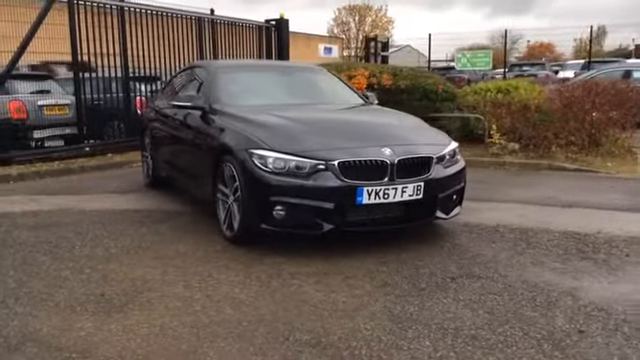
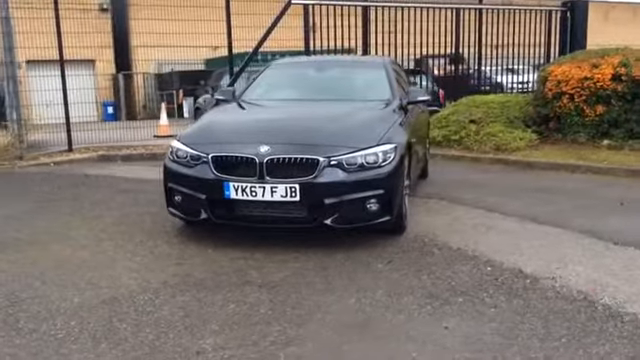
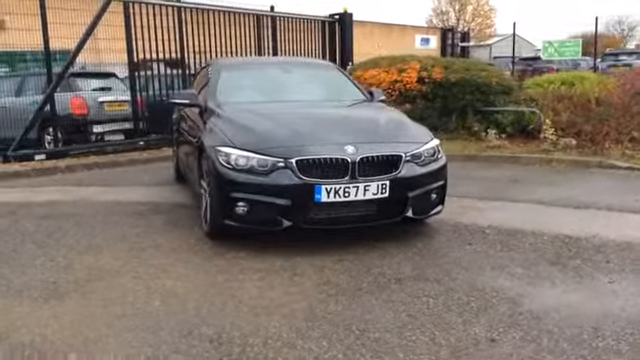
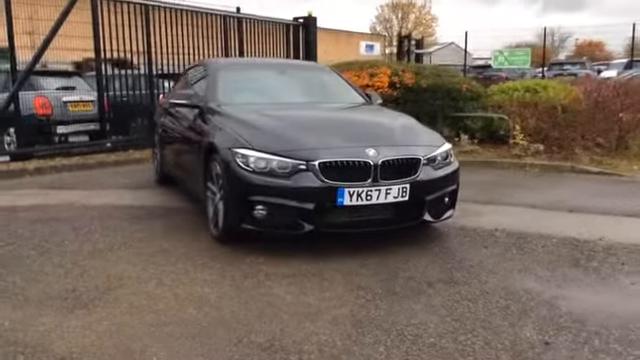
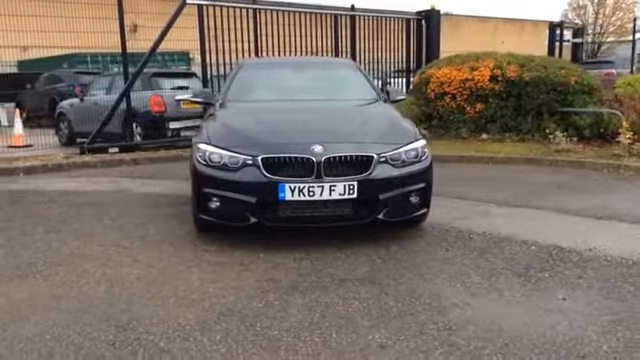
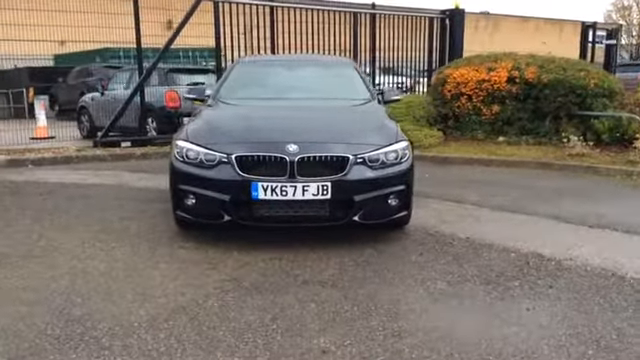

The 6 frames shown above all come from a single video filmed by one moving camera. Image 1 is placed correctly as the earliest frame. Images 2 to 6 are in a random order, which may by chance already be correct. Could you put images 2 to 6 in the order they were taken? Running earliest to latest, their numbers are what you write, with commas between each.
4, 3, 5, 6, 2
